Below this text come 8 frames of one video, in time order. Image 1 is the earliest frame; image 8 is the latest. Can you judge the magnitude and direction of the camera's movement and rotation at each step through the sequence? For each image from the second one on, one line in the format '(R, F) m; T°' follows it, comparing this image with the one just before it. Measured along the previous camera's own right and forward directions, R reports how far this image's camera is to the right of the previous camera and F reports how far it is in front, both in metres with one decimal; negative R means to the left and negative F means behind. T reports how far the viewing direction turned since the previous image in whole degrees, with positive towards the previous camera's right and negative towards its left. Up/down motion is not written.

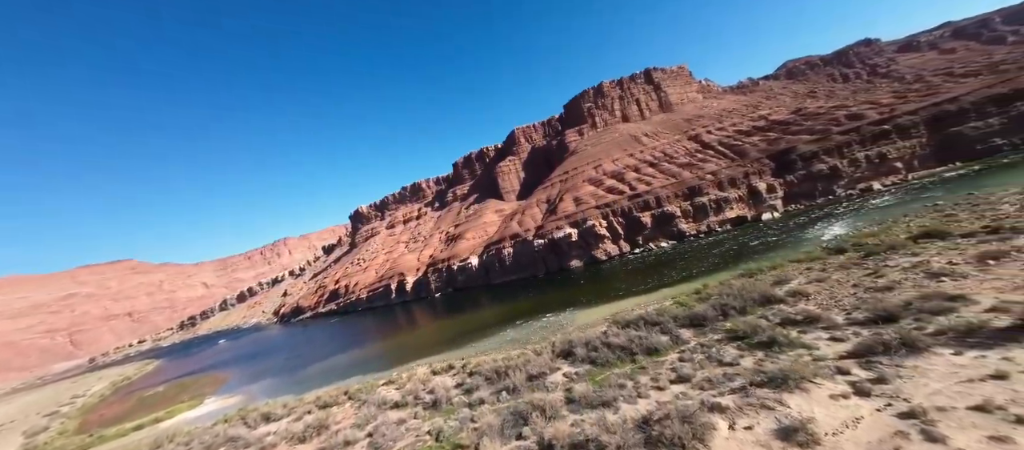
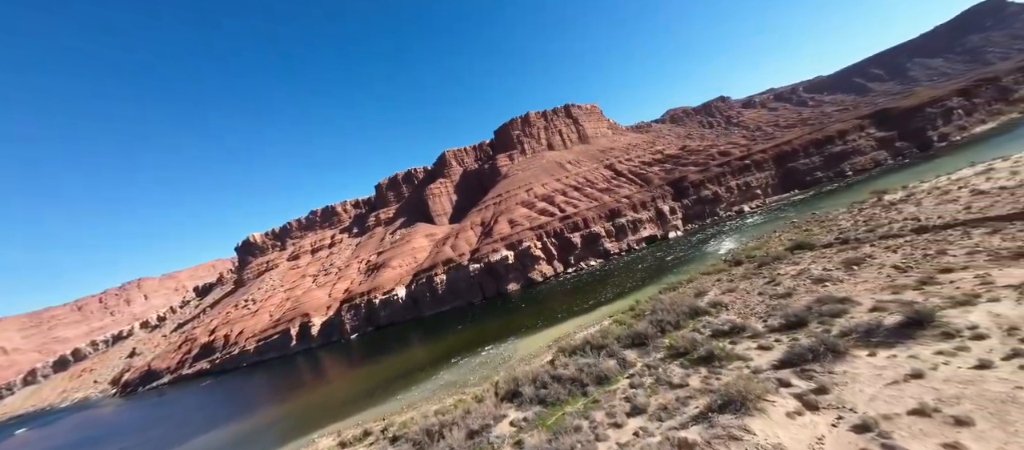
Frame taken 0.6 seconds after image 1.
(0.0, +1.1) m; +11°
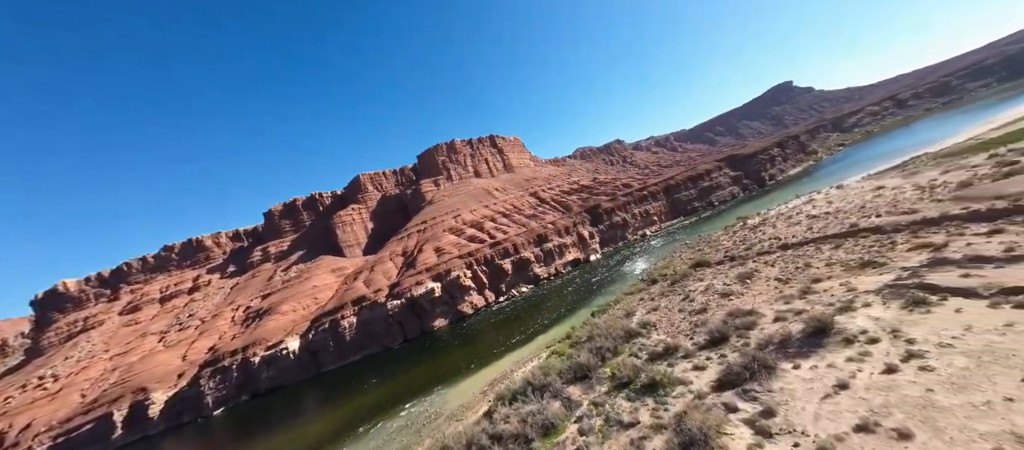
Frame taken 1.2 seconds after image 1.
(0.0, +1.1) m; +12°
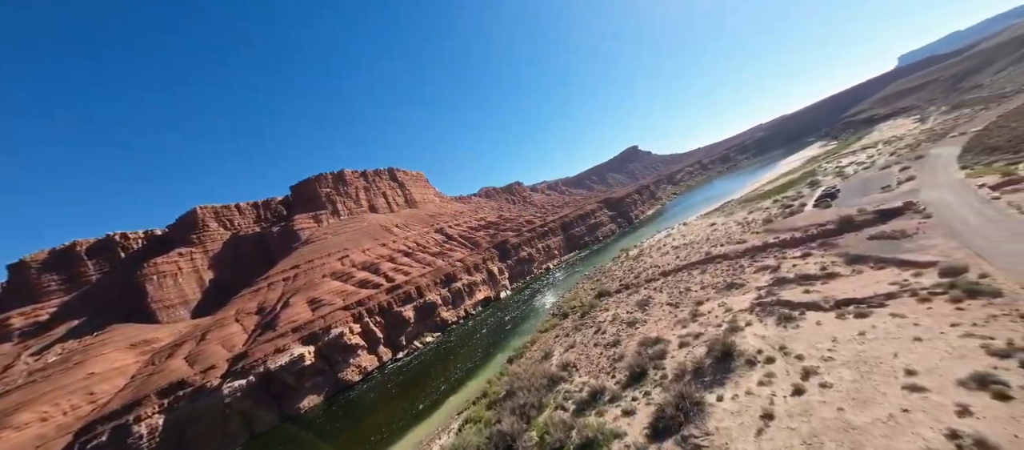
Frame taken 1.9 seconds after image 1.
(+0.1, +1.4) m; +16°
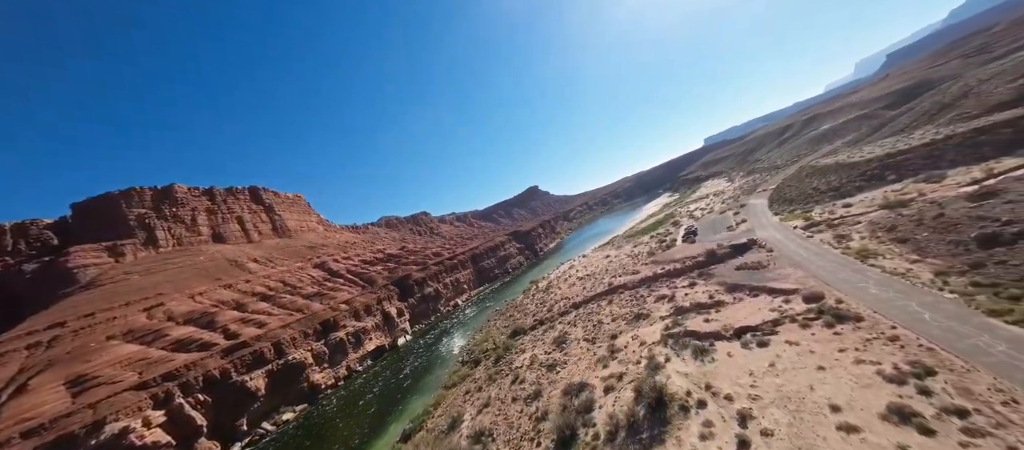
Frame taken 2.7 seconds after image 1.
(+0.1, +1.9) m; +16°
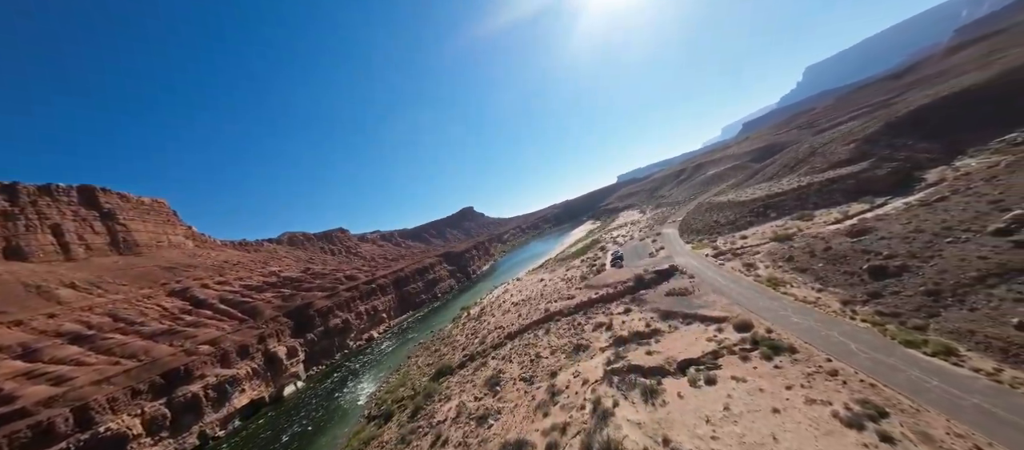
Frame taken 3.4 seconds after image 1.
(+0.1, +1.7) m; +11°
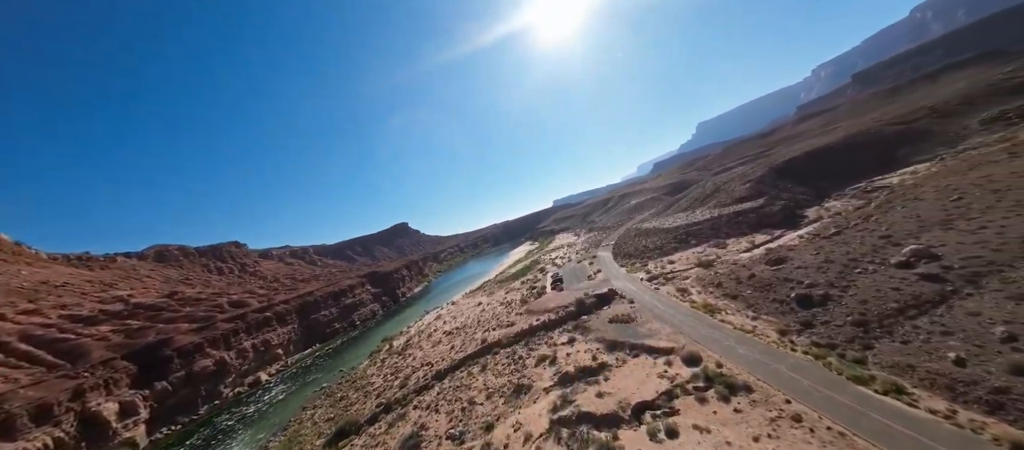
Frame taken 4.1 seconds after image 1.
(+0.1, +1.8) m; +11°
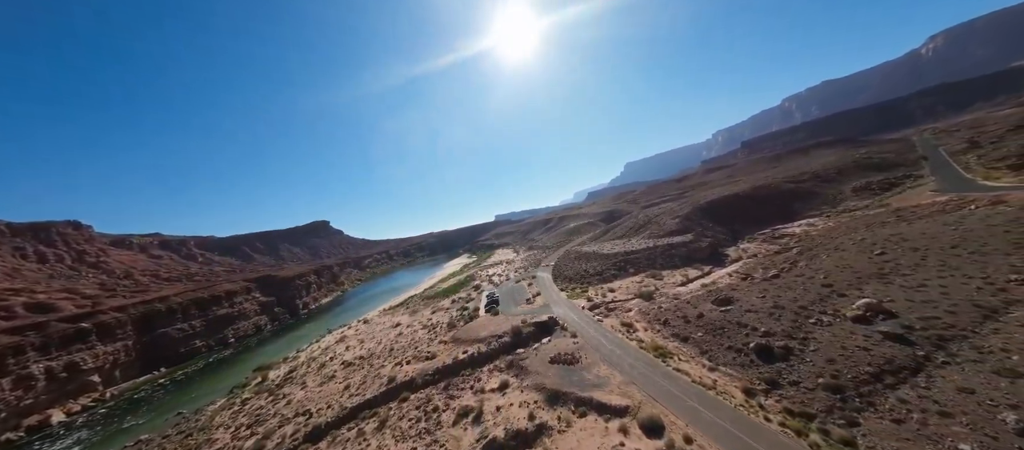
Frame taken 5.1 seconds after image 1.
(+0.3, +3.0) m; +10°
